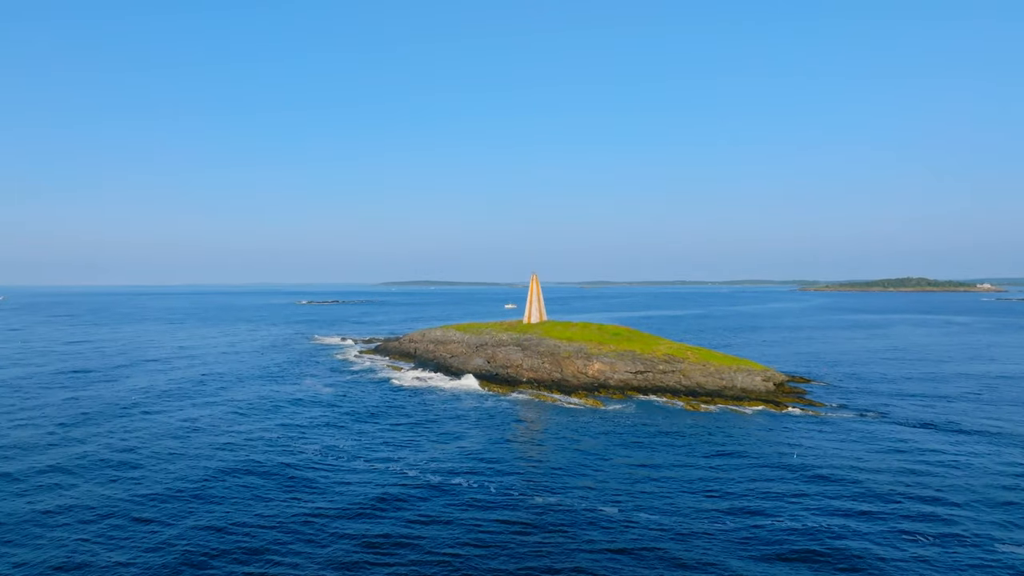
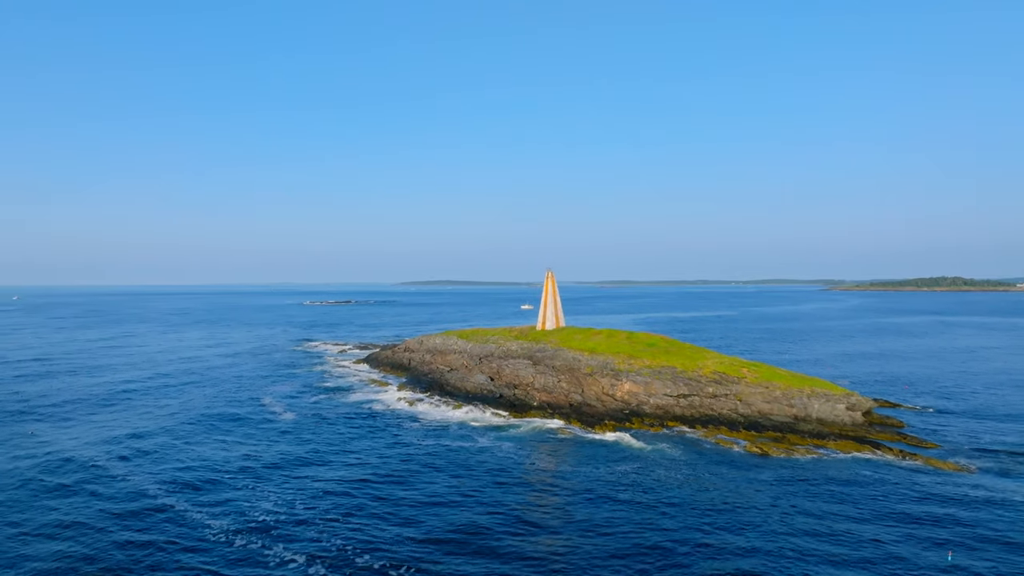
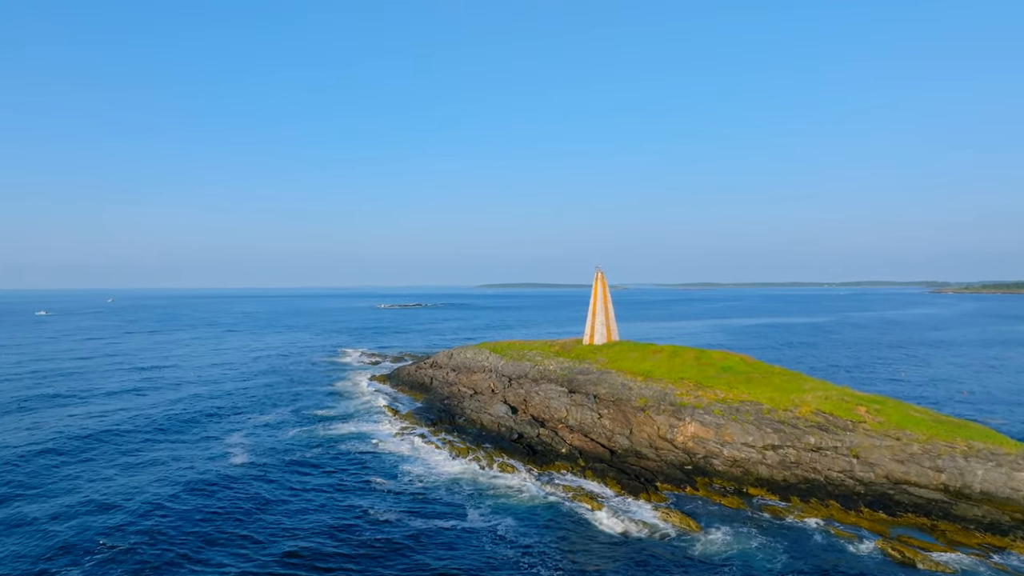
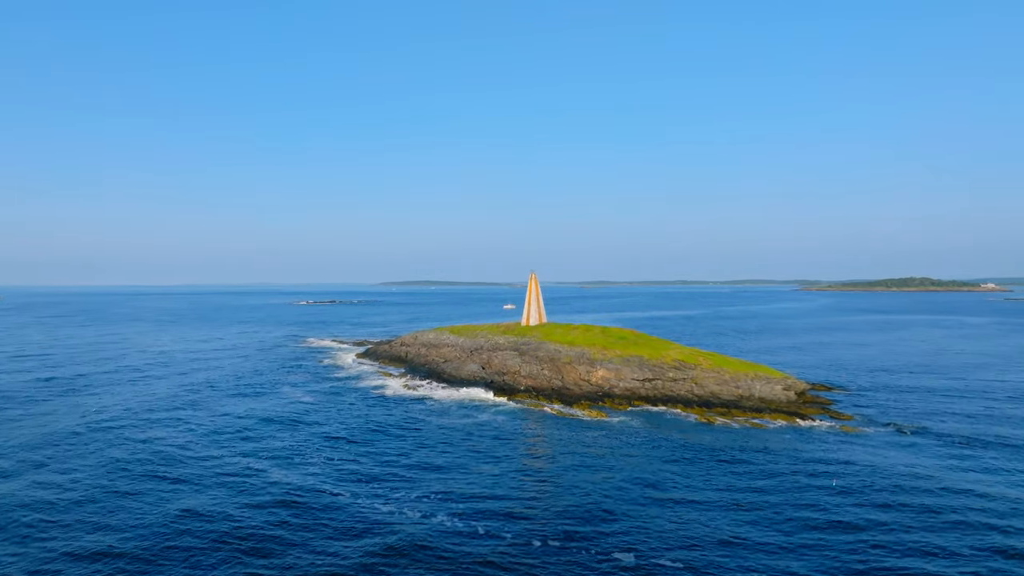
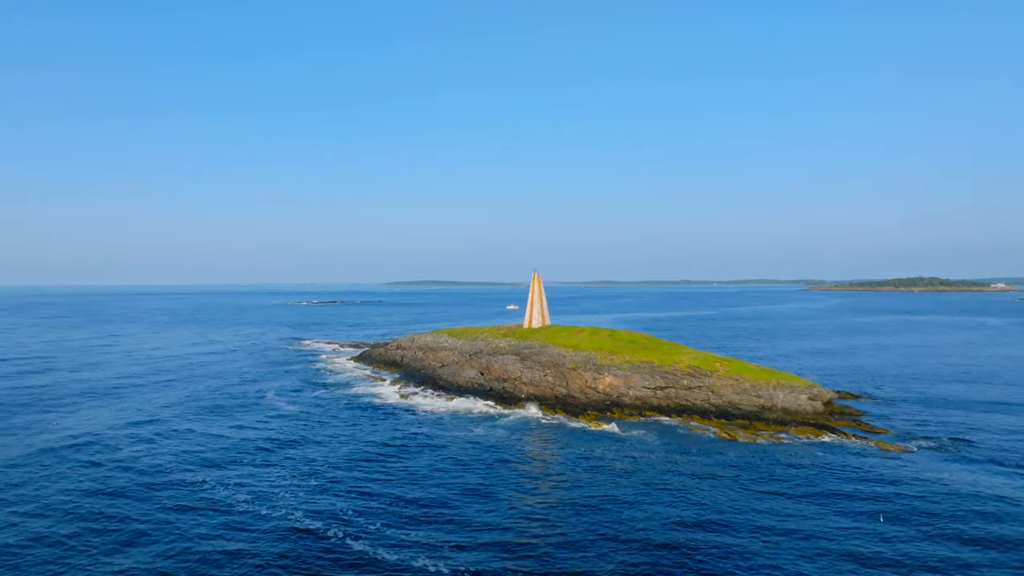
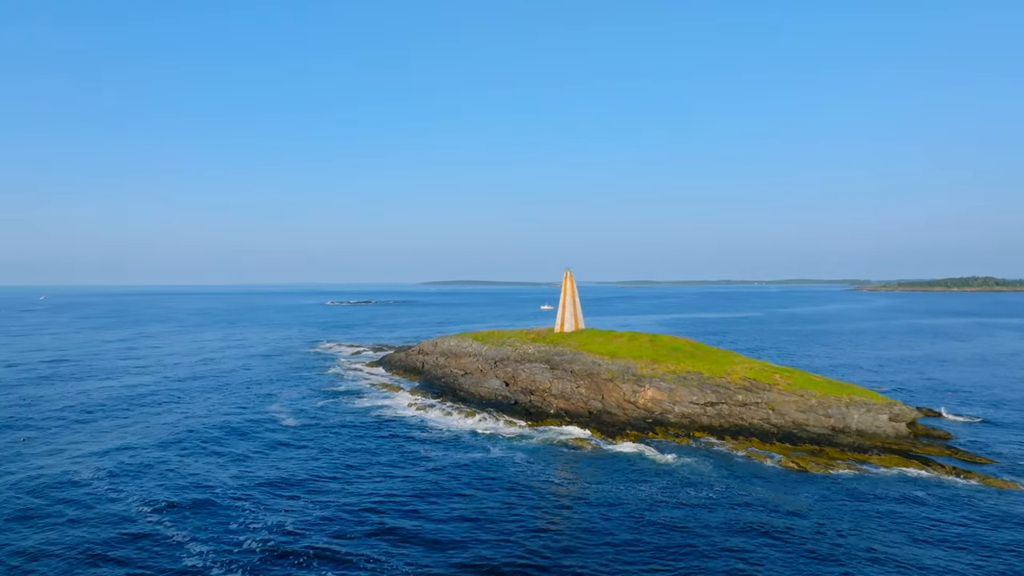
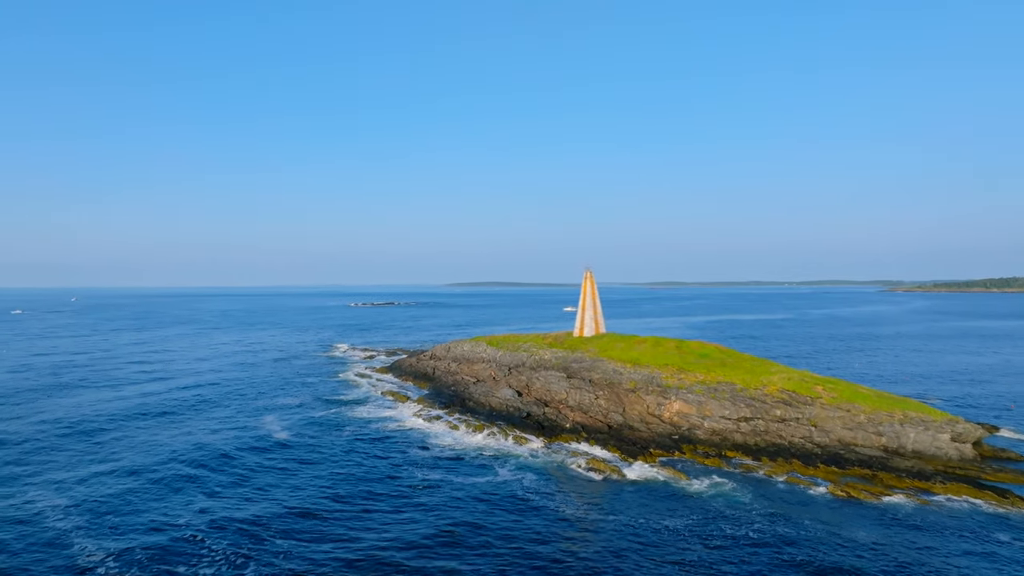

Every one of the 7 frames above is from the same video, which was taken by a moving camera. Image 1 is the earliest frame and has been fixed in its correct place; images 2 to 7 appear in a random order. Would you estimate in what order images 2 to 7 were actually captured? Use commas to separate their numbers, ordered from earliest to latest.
4, 5, 2, 6, 7, 3
